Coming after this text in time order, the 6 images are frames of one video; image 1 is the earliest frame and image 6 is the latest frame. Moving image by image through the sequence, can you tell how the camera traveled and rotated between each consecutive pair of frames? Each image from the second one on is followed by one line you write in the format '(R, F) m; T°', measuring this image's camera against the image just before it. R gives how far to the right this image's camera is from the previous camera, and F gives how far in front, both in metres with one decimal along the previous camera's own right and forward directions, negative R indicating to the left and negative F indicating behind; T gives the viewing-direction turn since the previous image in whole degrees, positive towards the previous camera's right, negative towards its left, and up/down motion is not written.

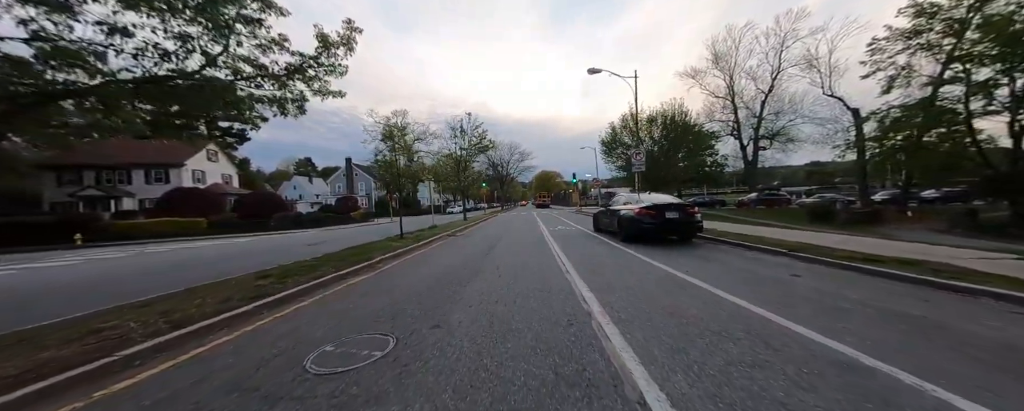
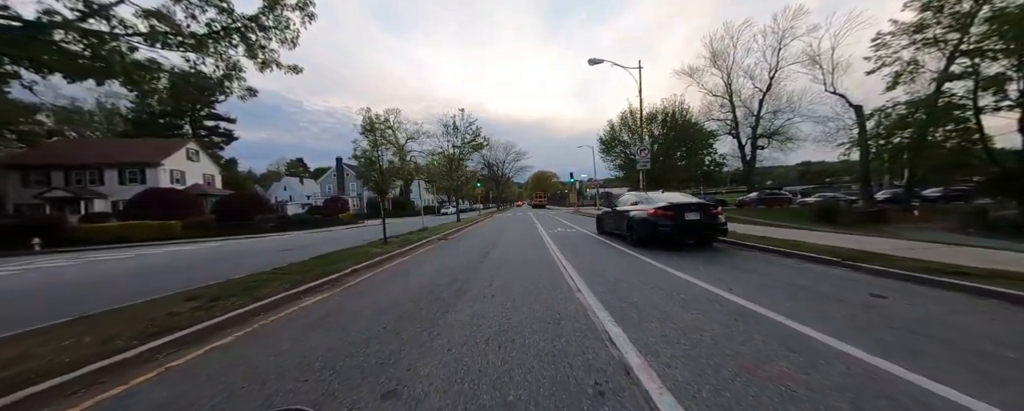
(0.0, +1.3) m; +1°
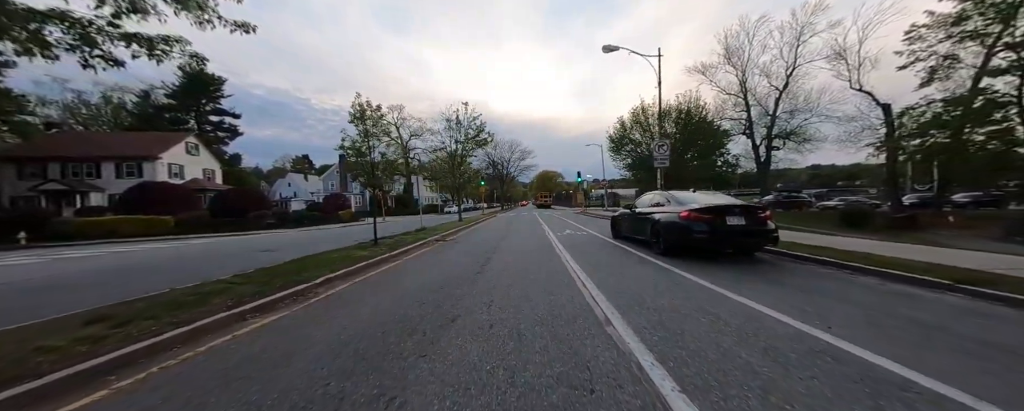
(0.0, +1.4) m; -1°
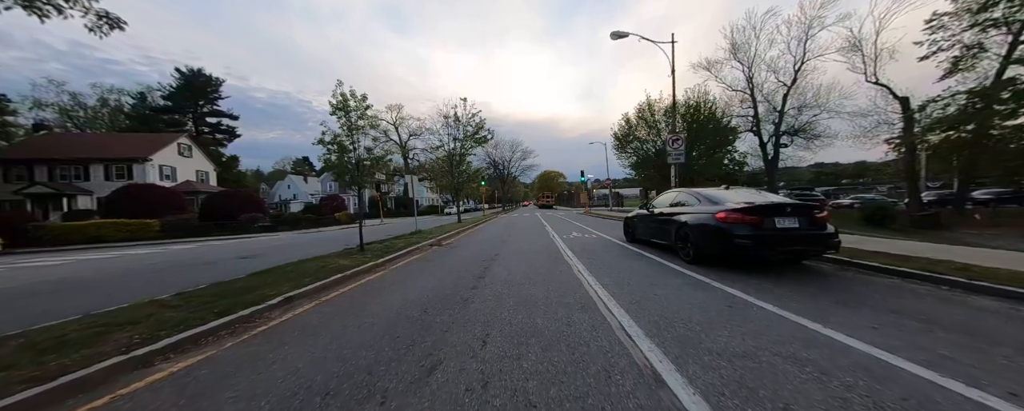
(0.0, +1.2) m; 0°
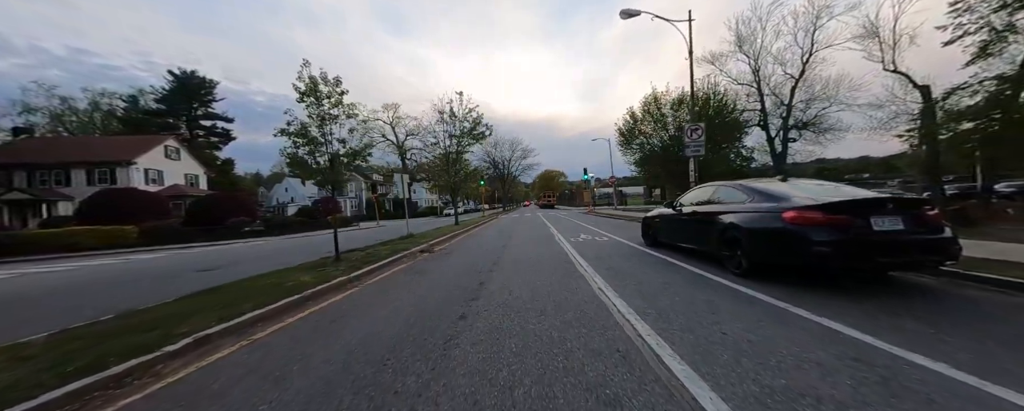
(0.0, +1.5) m; 0°
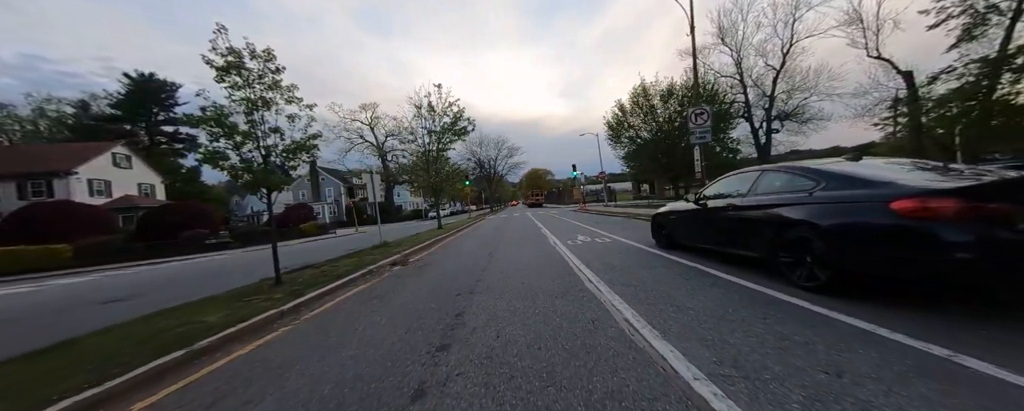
(+0.1, +1.6) m; +2°
